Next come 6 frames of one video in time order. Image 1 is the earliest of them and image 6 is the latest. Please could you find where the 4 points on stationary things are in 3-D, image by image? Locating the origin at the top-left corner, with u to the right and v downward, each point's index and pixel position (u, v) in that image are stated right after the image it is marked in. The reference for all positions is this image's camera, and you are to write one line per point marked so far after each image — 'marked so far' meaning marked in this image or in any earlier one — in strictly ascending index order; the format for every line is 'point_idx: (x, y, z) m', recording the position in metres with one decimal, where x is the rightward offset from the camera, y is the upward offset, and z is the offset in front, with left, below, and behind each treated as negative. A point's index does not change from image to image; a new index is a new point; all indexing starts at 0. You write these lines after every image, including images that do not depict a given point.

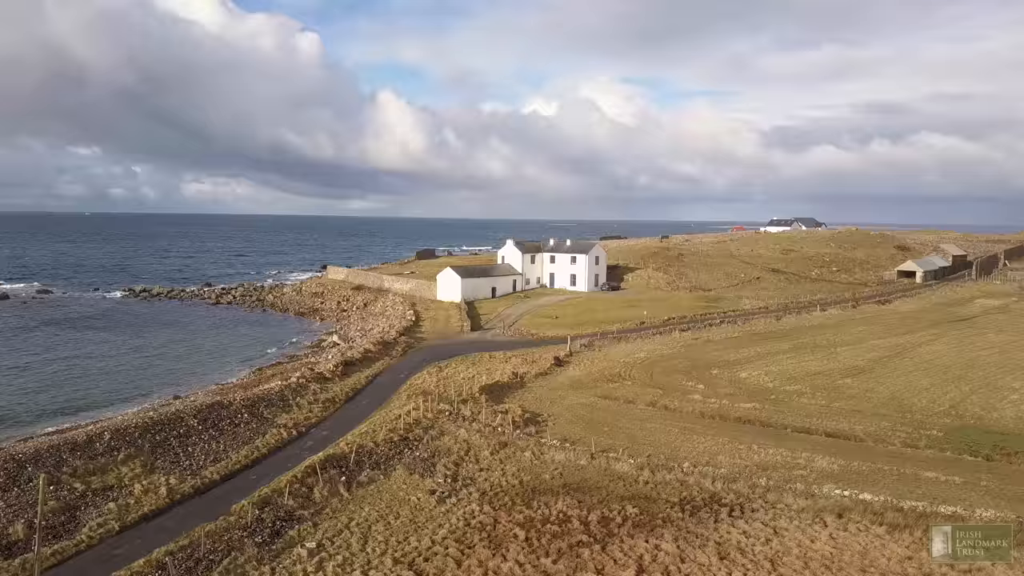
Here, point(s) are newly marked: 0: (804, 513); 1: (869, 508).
0: (+6.4, -5.0, +18.3) m
1: (+7.9, -4.9, +18.3) m
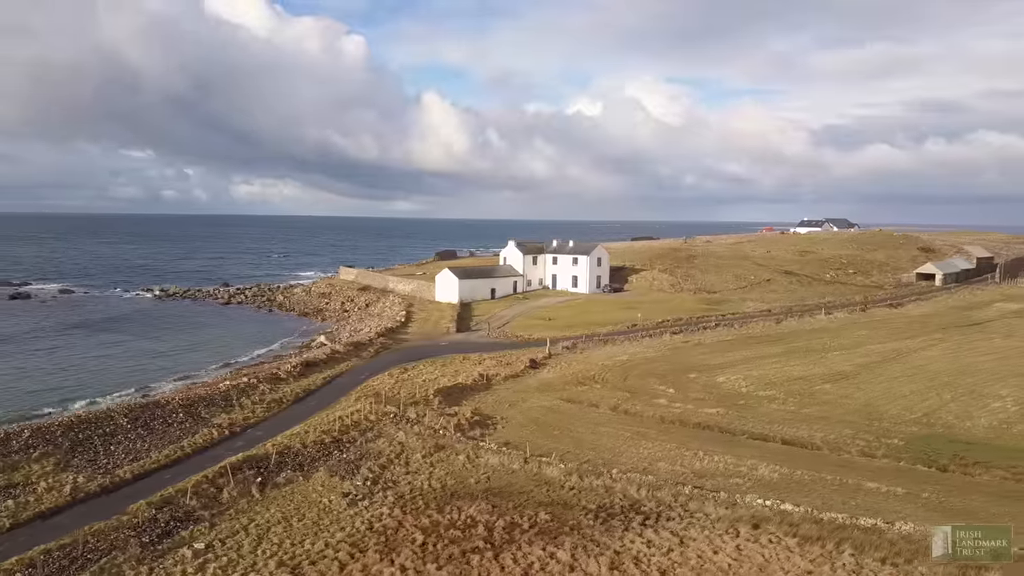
0: (+4.5, -5.1, +17.8) m
1: (+5.9, -5.0, +17.7) m
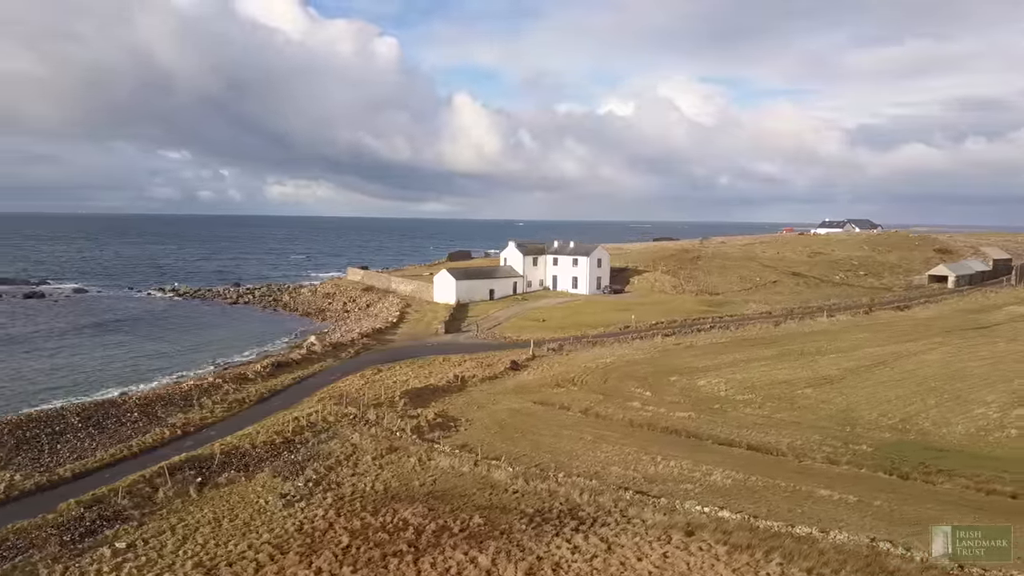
0: (+3.0, -5.1, +17.5) m
1: (+4.4, -5.0, +17.4) m
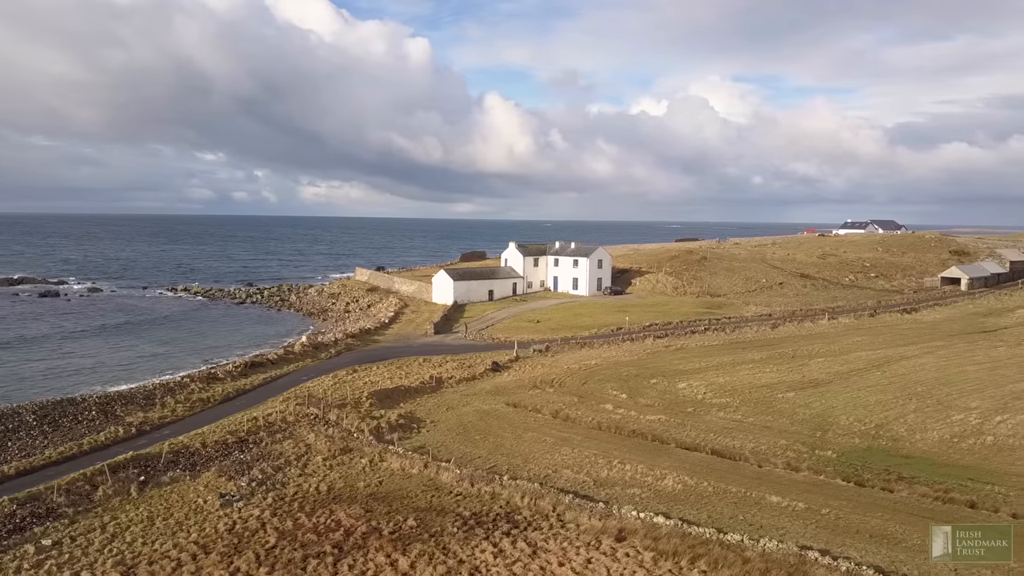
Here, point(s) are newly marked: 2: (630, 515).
0: (+1.5, -5.2, +17.3) m
1: (+2.9, -5.1, +17.2) m
2: (+2.6, -5.0, +18.3) m
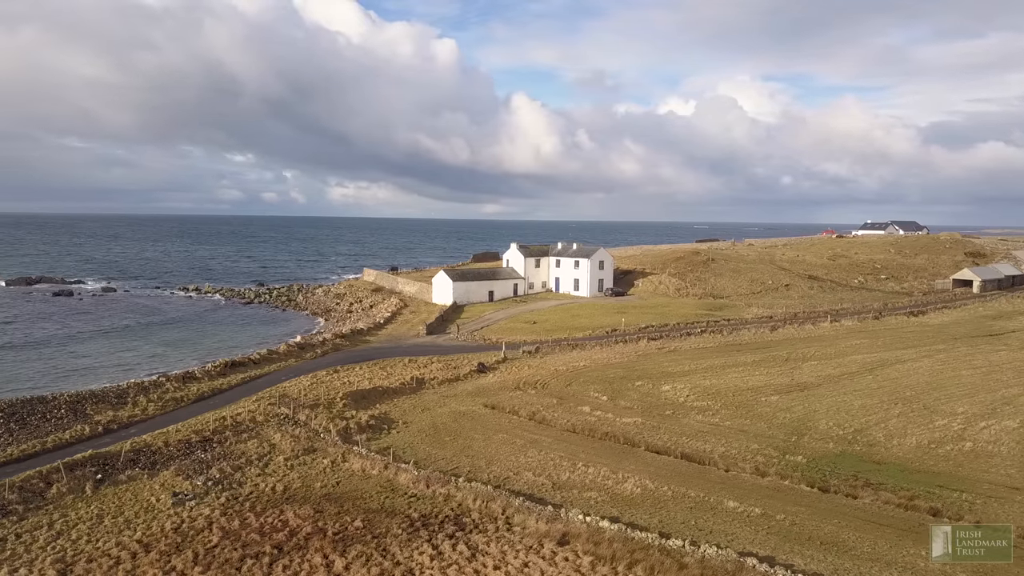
0: (+0.3, -5.2, +17.2) m
1: (+1.8, -5.1, +17.0) m
2: (+1.5, -5.1, +18.1) m
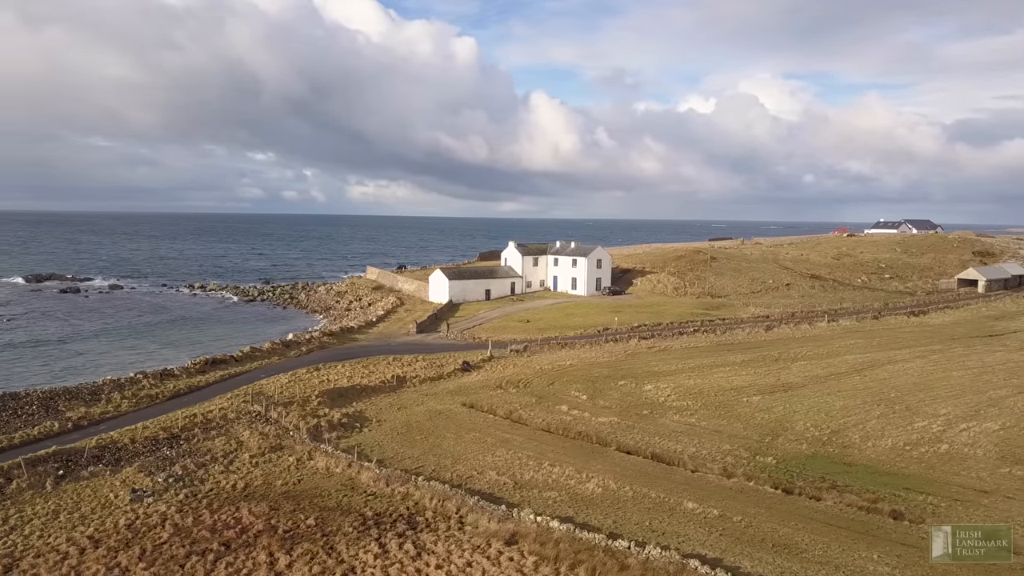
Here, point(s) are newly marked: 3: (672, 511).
0: (-0.7, -5.2, +17.2) m
1: (+0.7, -5.1, +17.0) m
2: (+0.4, -5.0, +18.1) m
3: (+3.7, -5.2, +19.3) m
